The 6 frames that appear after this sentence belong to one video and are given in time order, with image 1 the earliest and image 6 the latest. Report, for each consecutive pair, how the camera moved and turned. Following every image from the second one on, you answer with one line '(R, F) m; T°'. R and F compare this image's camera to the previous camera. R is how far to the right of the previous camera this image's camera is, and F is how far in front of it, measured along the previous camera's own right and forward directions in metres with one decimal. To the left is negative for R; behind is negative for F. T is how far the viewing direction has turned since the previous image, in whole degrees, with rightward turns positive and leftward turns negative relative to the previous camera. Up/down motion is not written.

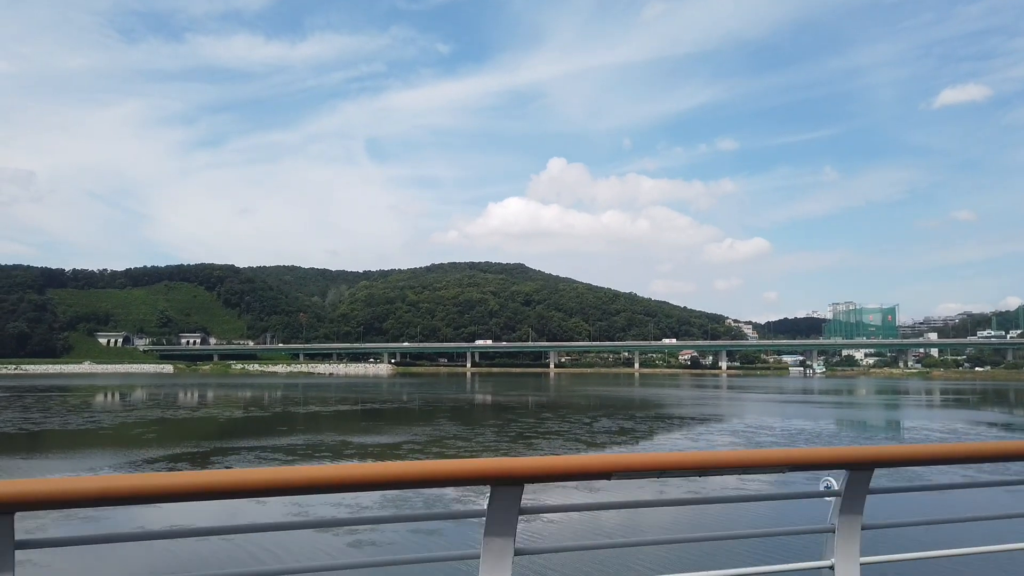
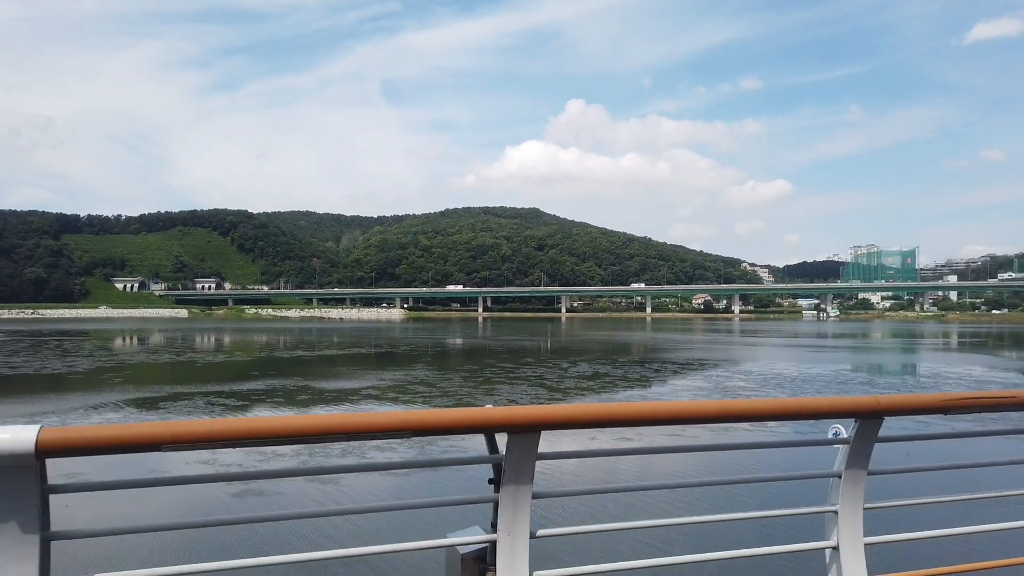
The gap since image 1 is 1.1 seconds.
(+1.4, +0.4) m; -1°
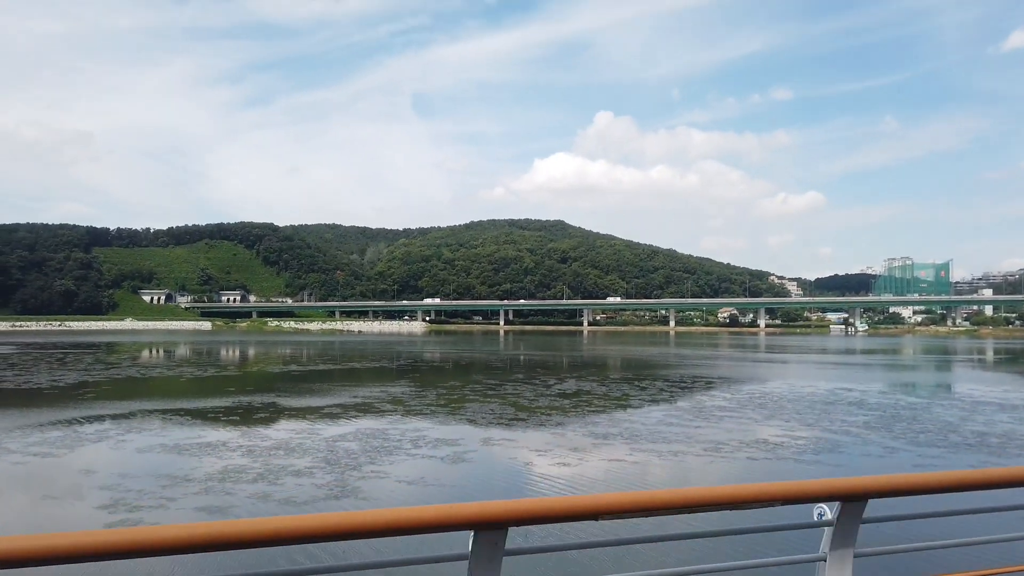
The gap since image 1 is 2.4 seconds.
(+1.5, +0.5) m; -2°
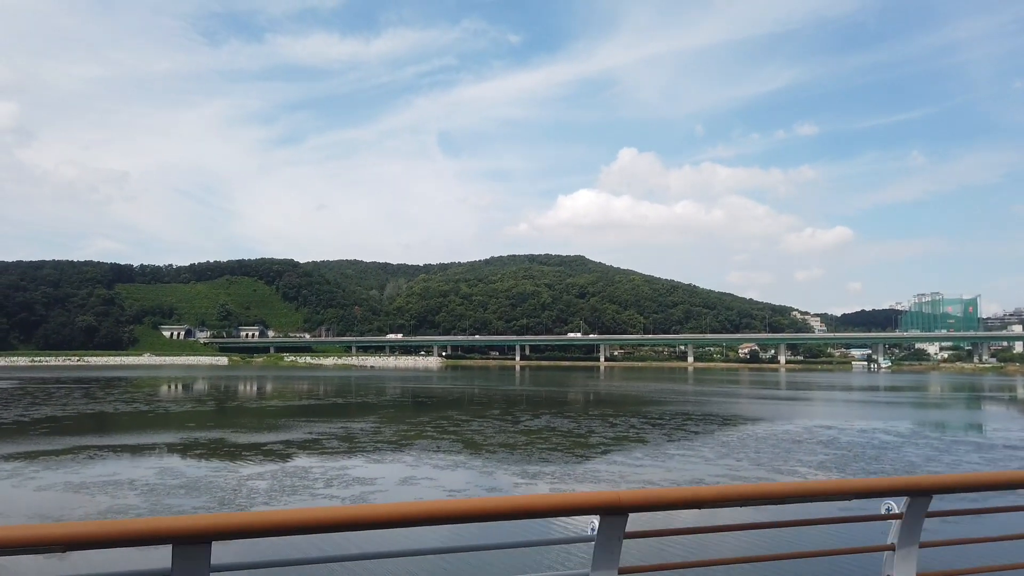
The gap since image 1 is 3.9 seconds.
(+1.8, +0.5) m; -2°
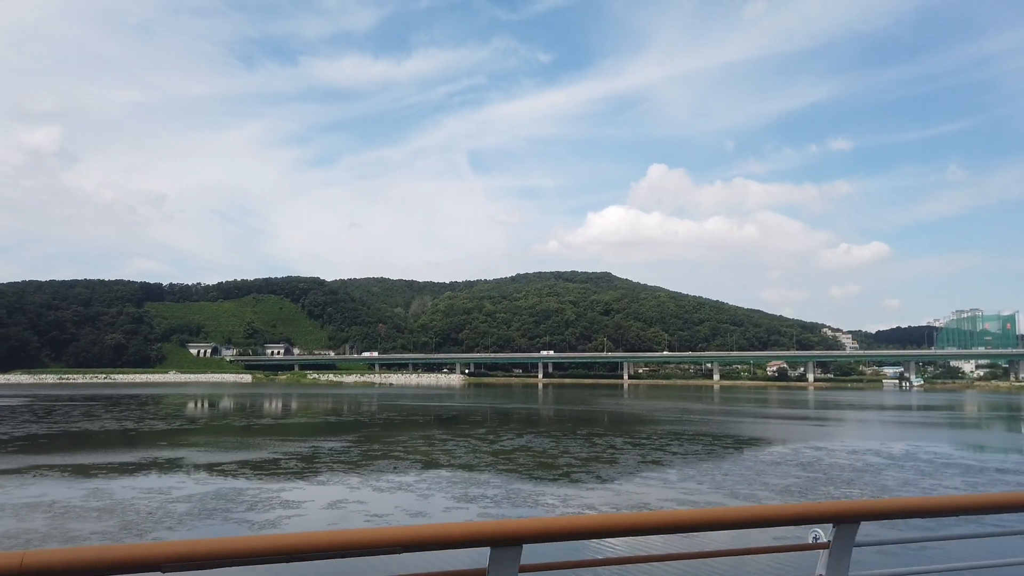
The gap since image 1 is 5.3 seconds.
(+1.6, +0.5) m; -2°
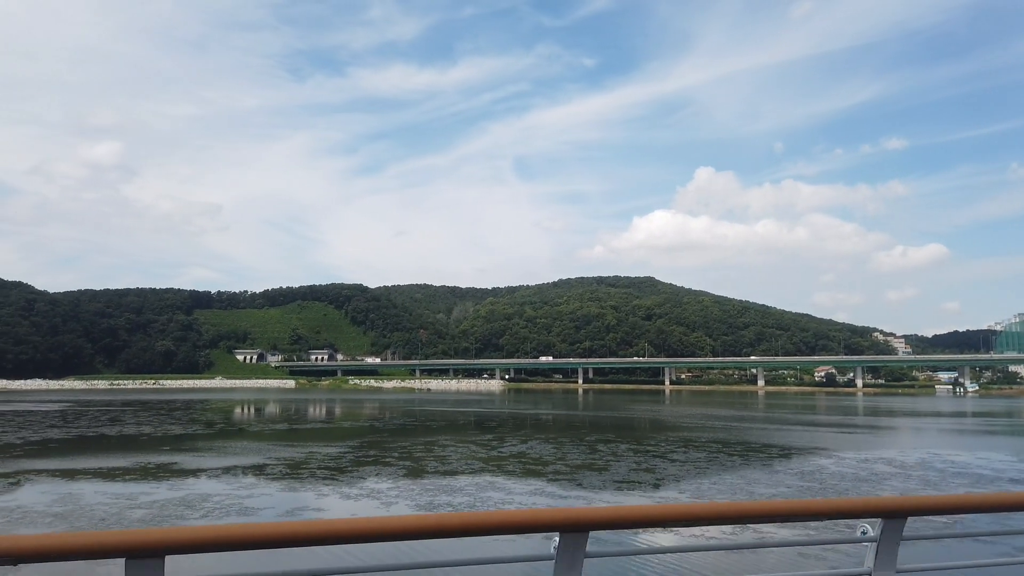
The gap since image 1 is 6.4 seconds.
(+1.4, +0.4) m; -4°
